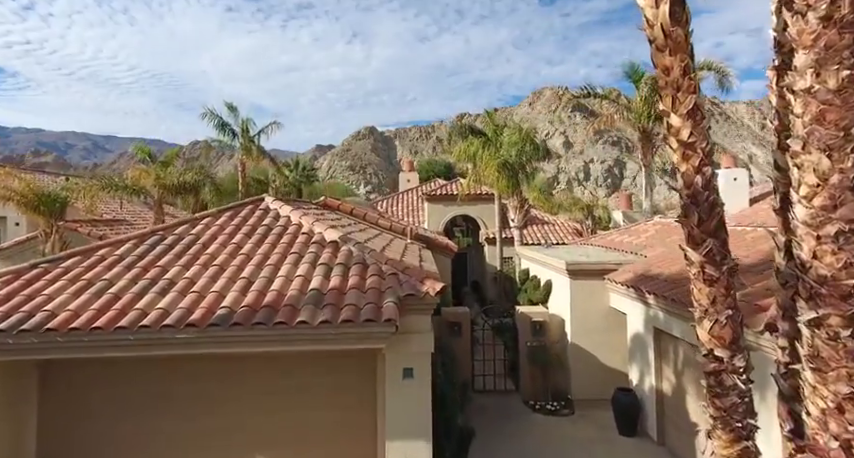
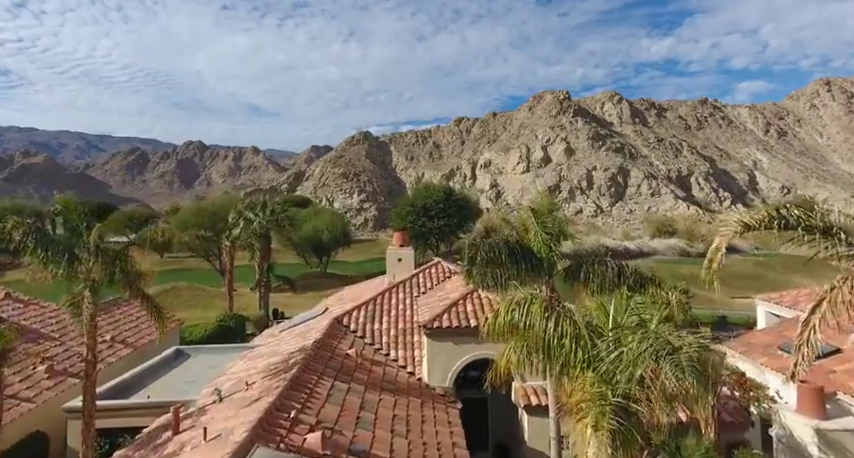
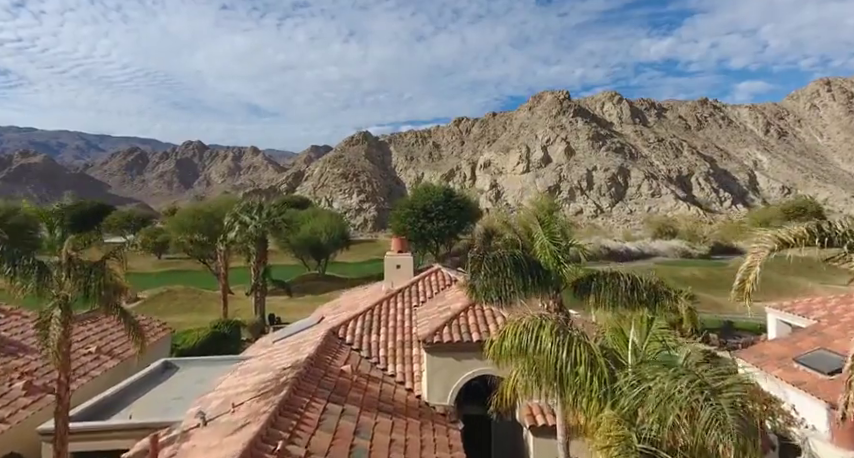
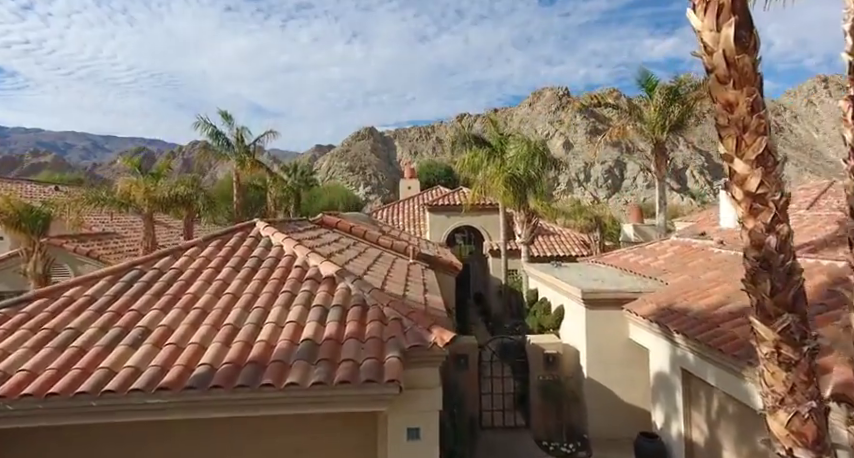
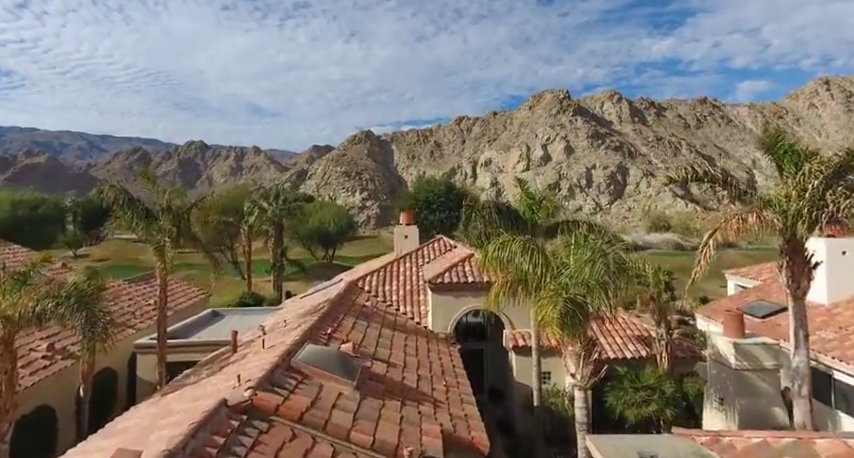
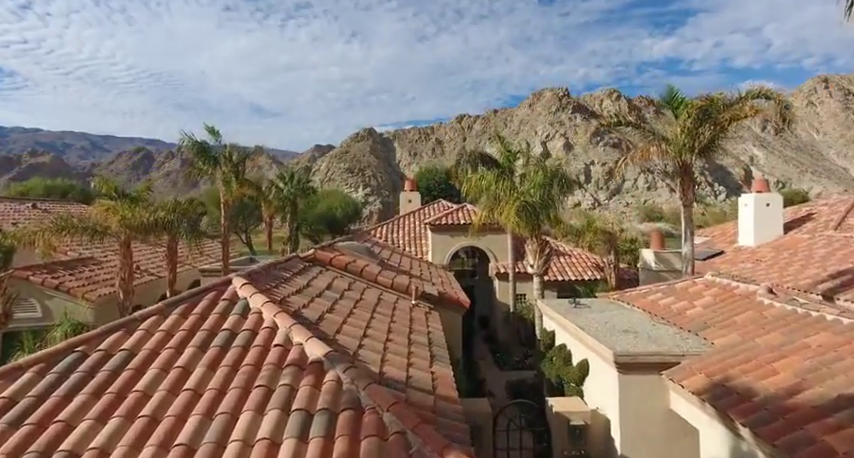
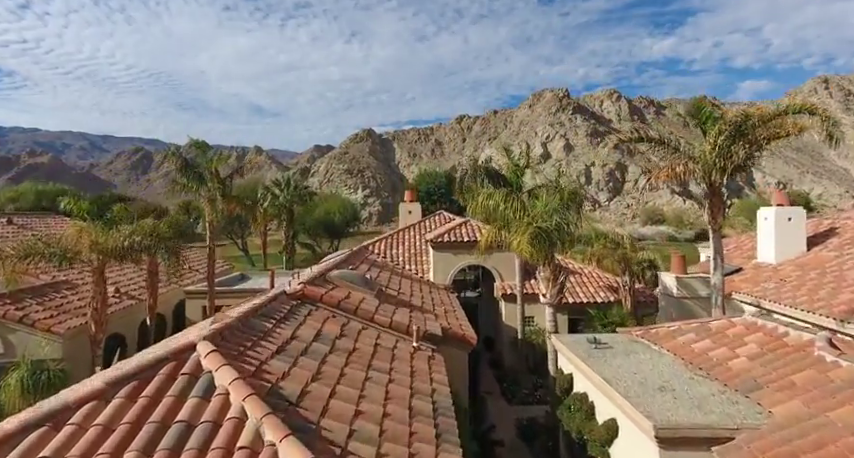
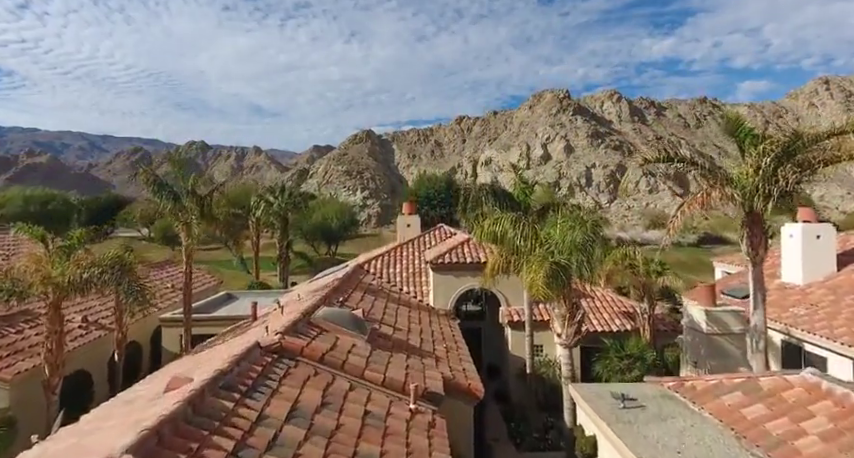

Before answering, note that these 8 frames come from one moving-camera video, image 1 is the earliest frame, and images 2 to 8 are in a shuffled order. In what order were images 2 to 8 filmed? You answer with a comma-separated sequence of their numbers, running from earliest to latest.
4, 6, 7, 8, 5, 2, 3
